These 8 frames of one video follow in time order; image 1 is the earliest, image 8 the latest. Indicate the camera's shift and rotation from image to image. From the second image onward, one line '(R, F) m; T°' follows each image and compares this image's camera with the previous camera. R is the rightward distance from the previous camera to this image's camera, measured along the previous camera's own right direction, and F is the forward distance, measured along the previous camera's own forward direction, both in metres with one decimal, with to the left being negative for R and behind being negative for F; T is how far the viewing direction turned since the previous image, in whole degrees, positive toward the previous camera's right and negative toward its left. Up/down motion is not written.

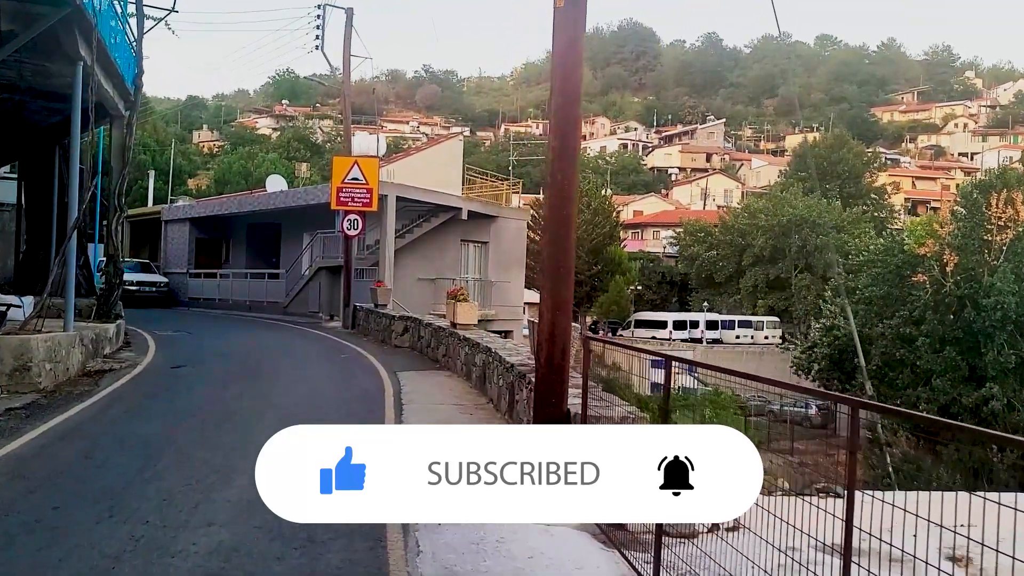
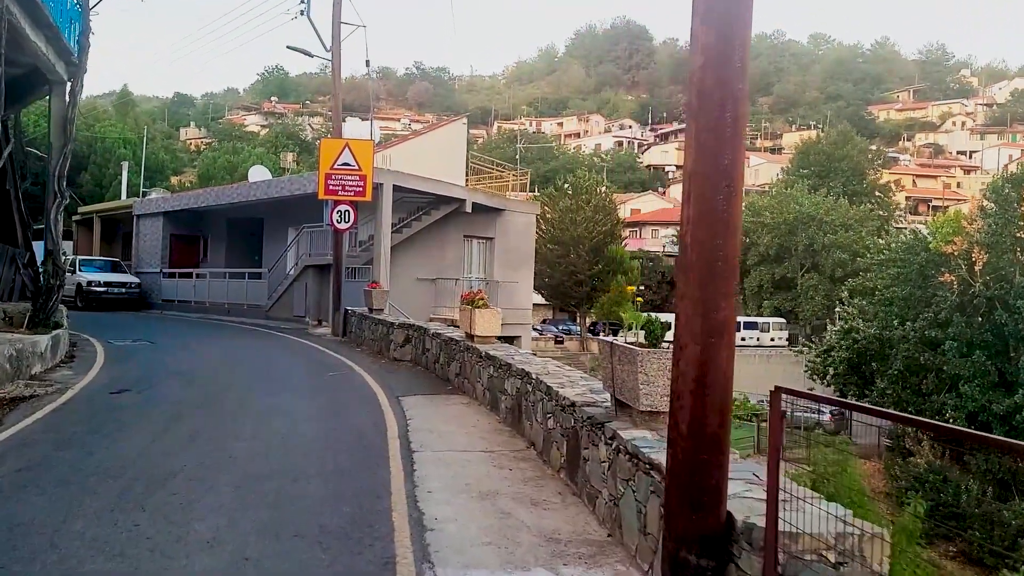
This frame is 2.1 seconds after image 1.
(-0.4, +2.1) m; +1°
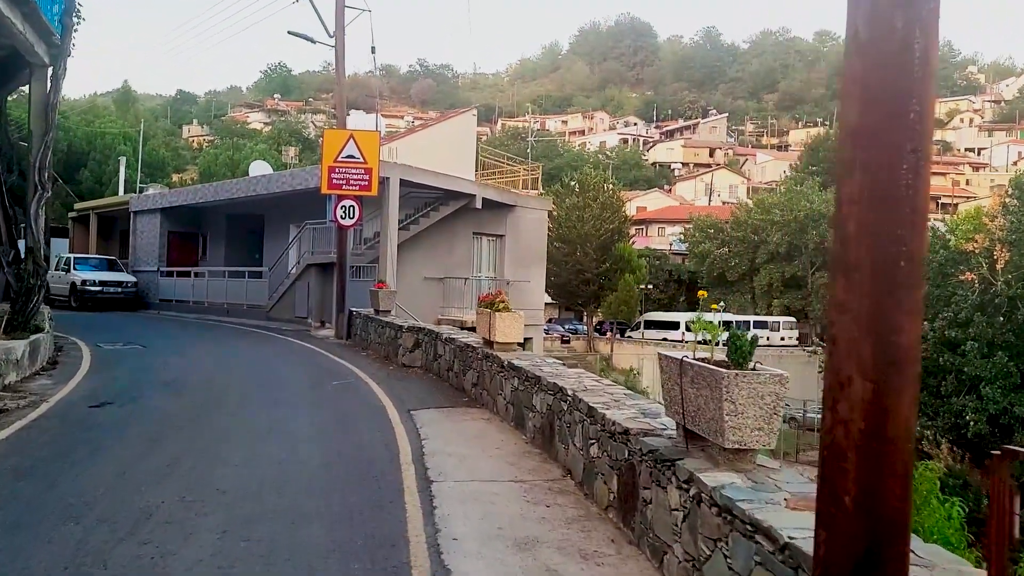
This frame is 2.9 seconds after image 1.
(-0.2, +0.8) m; 0°
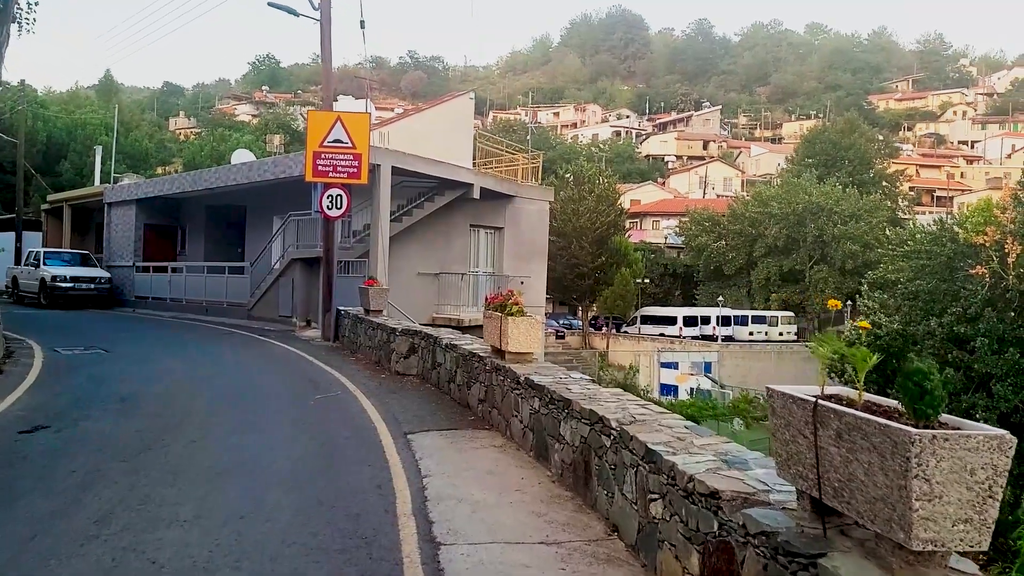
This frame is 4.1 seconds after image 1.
(-0.2, +1.2) m; +1°
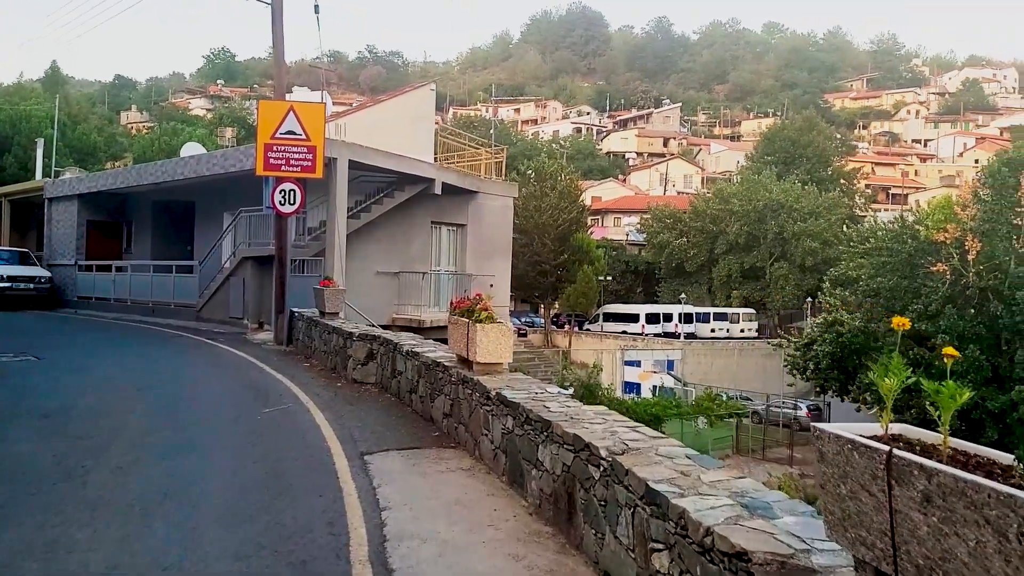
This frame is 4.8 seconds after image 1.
(-0.1, +0.6) m; +3°
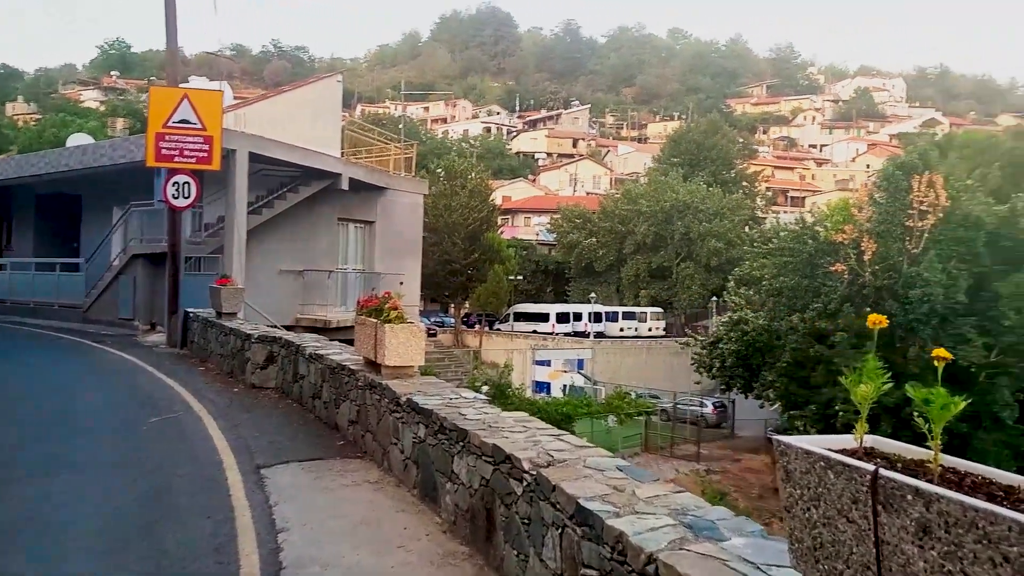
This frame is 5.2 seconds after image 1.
(0.0, +0.4) m; +6°
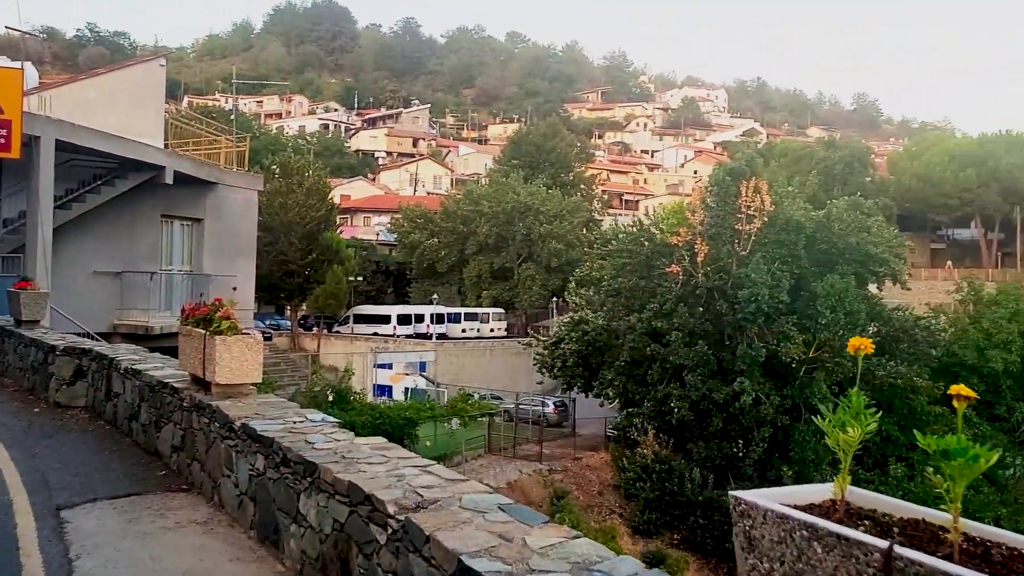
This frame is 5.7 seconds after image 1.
(-0.1, +0.5) m; +10°
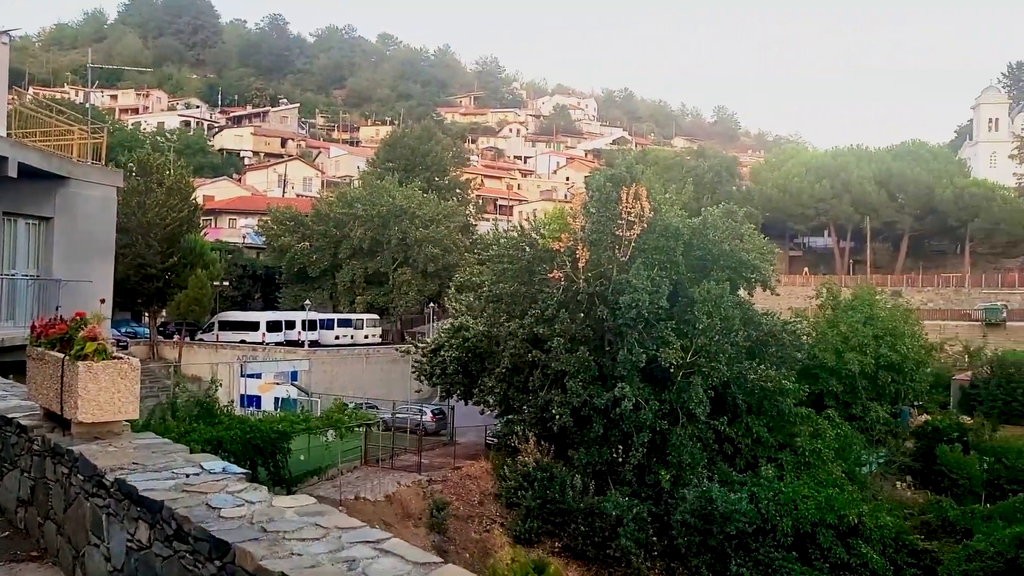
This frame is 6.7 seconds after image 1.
(-0.3, +0.7) m; +8°
